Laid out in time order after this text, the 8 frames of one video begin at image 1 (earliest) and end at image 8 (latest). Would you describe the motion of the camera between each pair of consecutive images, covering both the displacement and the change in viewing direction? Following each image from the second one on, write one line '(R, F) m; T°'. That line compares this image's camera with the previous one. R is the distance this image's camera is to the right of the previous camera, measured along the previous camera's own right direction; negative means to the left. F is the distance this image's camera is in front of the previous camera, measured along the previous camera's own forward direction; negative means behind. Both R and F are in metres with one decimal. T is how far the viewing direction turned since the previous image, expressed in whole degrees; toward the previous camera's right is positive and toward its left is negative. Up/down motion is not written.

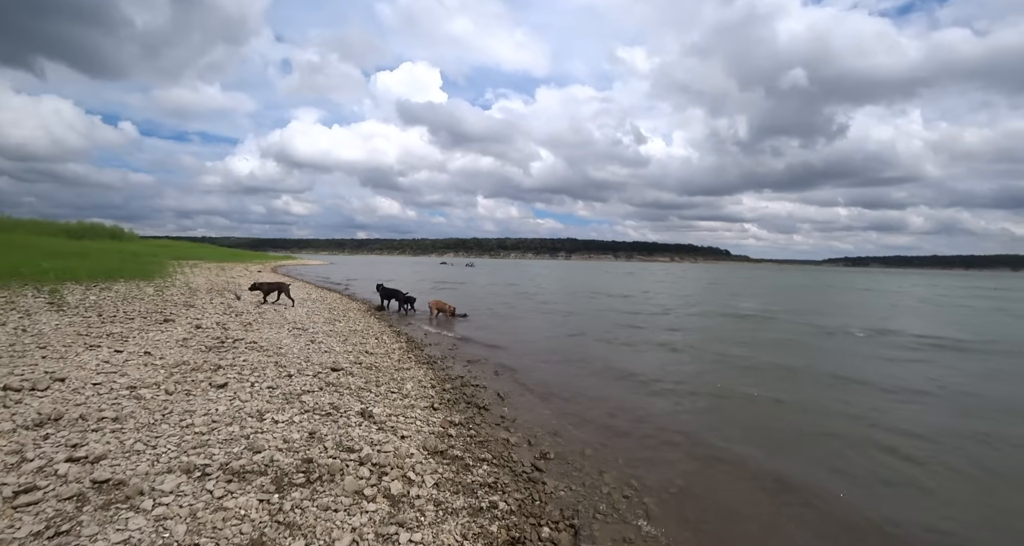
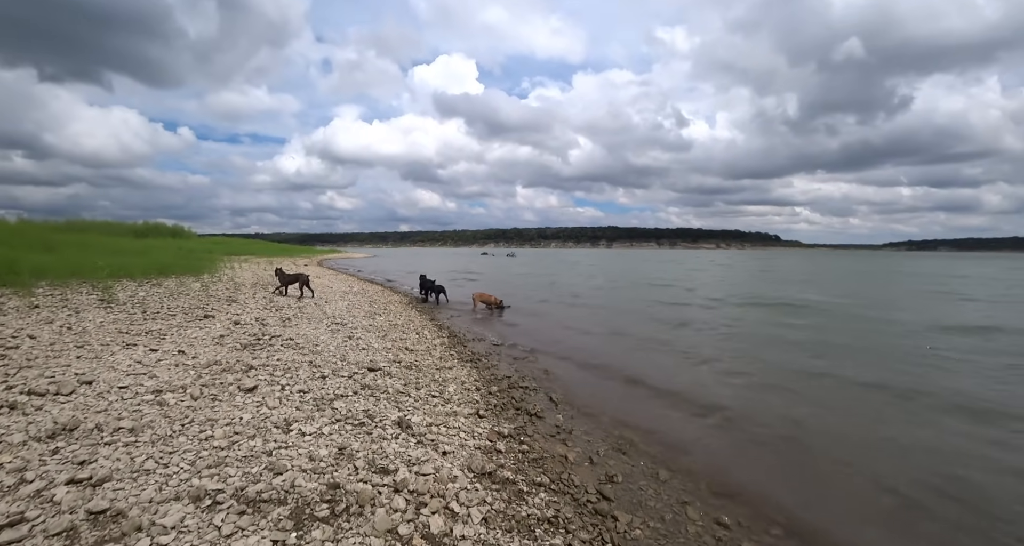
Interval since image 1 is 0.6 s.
(-0.2, +1.3) m; -5°
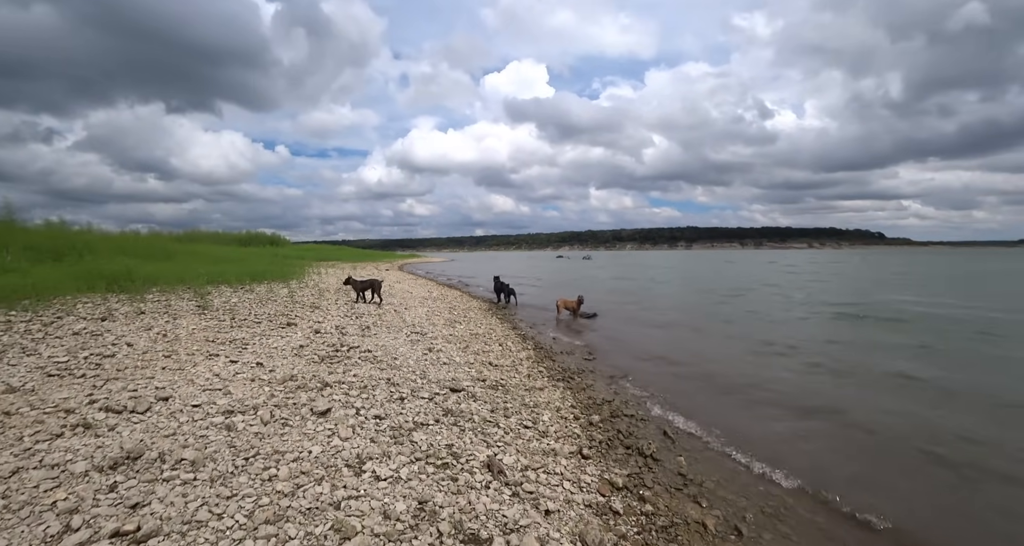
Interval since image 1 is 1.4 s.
(-0.6, +1.5) m; -9°
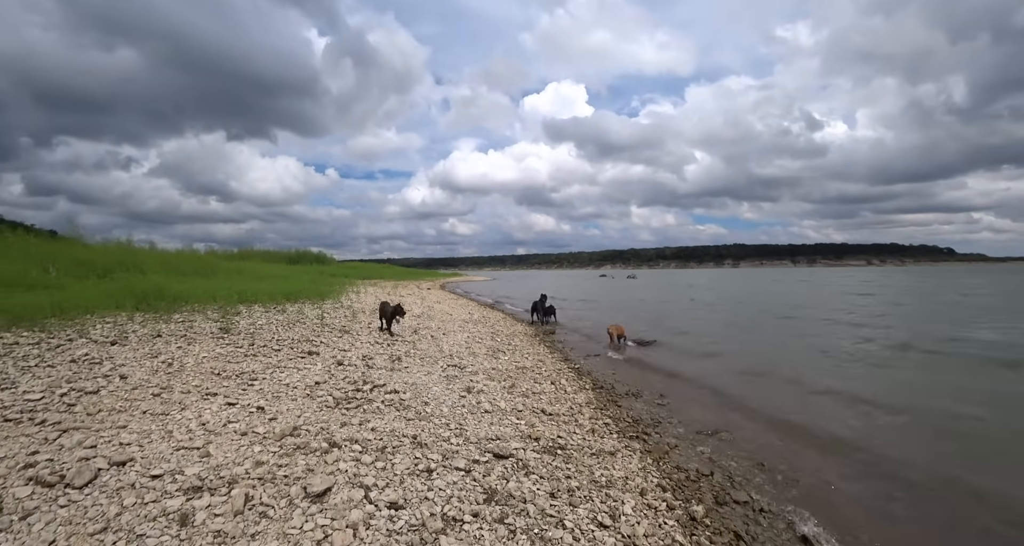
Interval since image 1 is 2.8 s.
(-0.4, +2.3) m; -5°
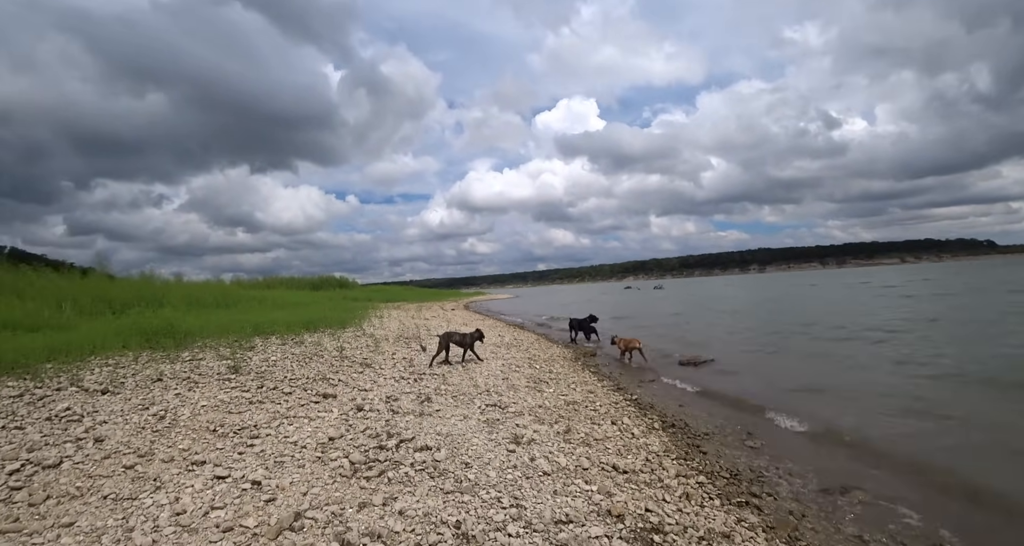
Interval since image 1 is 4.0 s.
(-0.6, +2.0) m; -3°
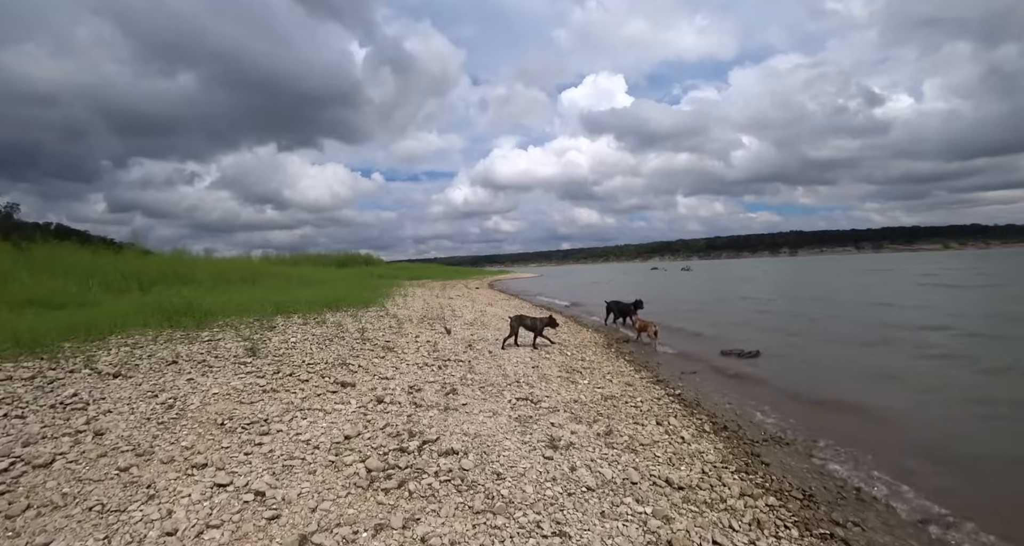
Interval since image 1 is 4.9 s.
(-0.2, +1.1) m; -3°
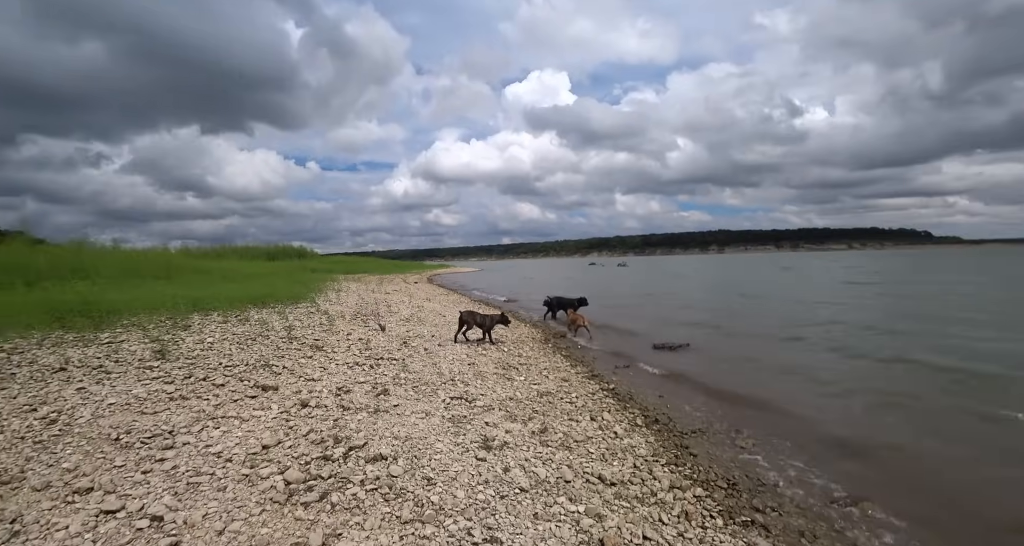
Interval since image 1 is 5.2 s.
(+0.1, +0.2) m; +7°
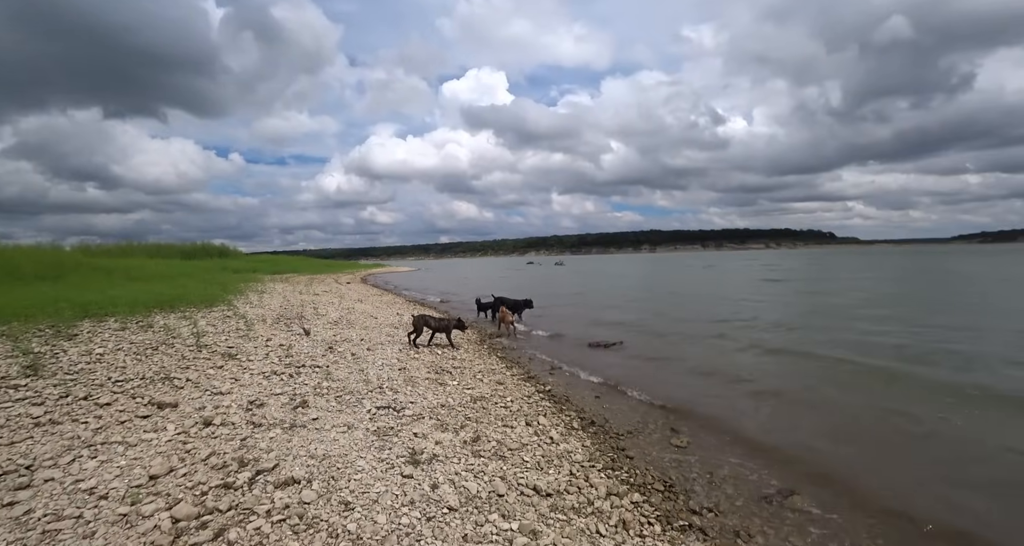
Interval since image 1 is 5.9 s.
(+0.1, +0.4) m; +7°
